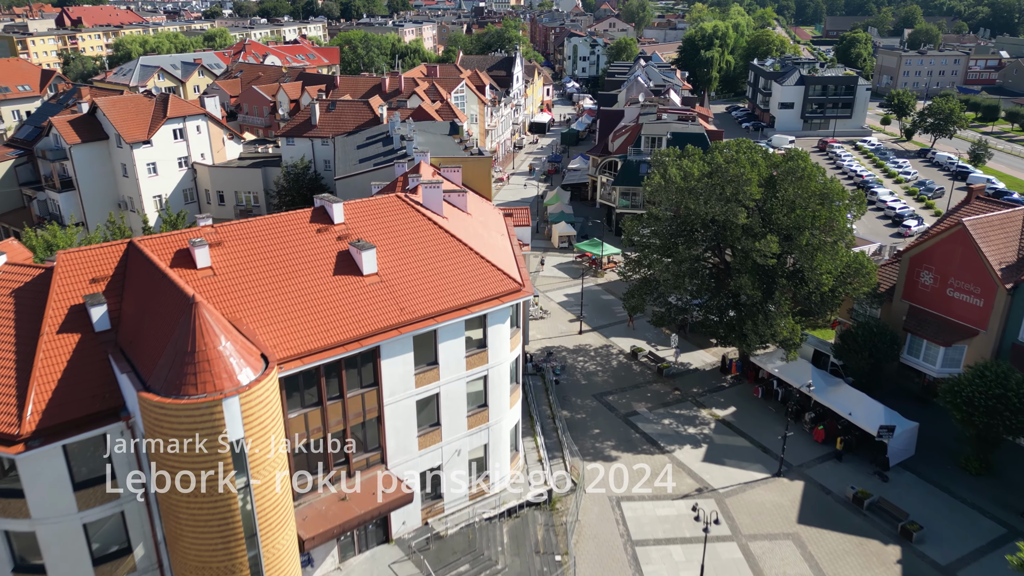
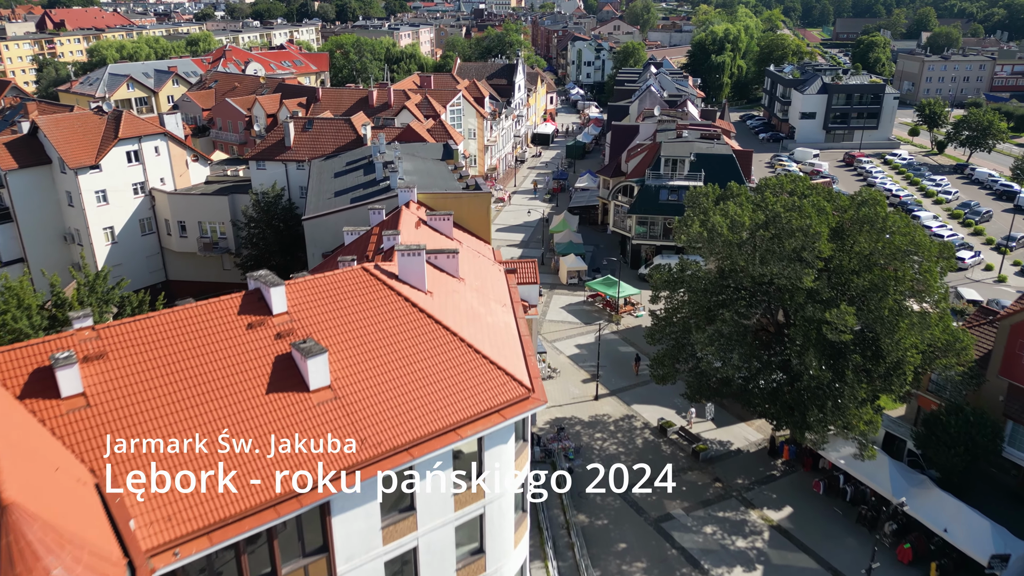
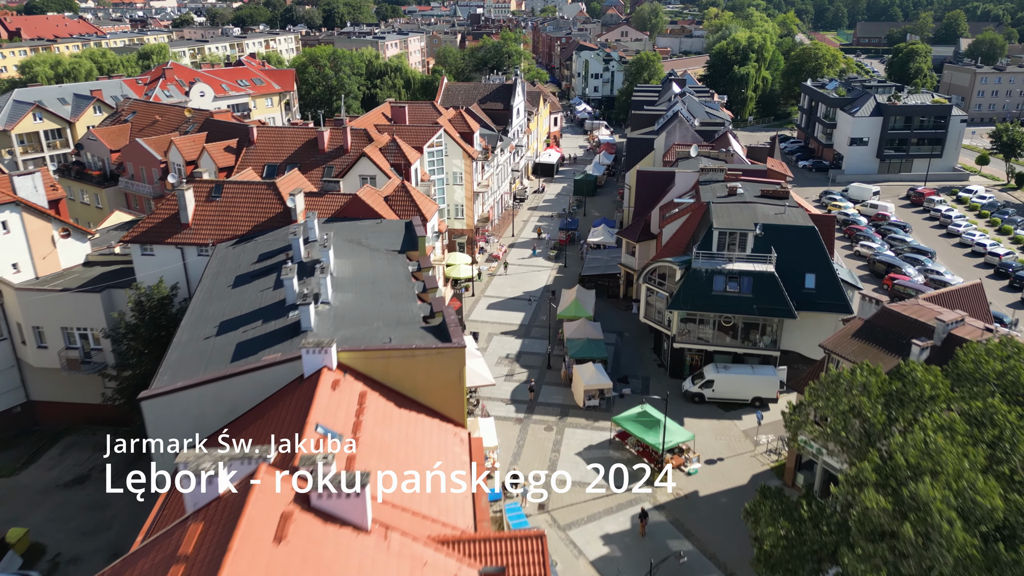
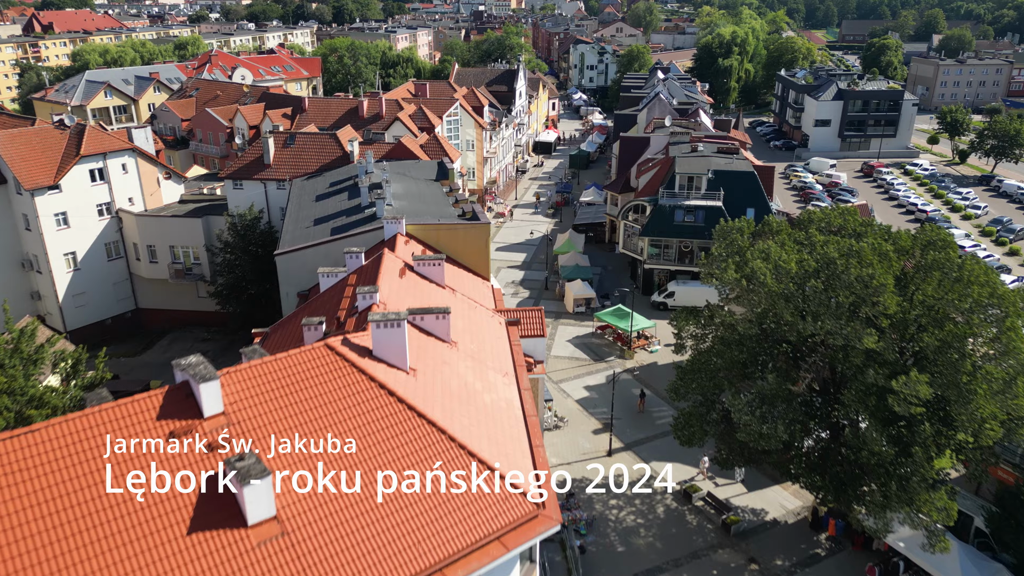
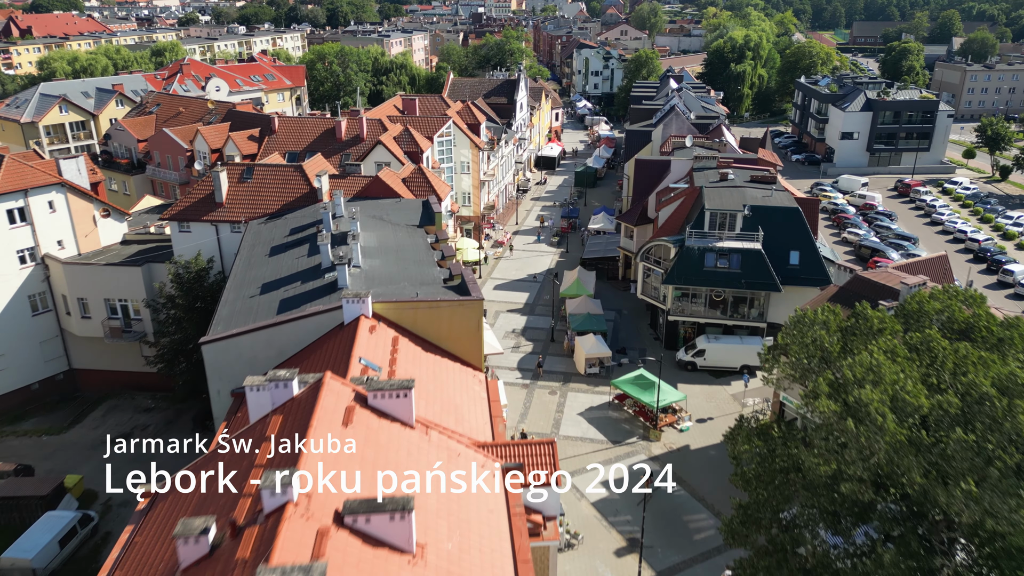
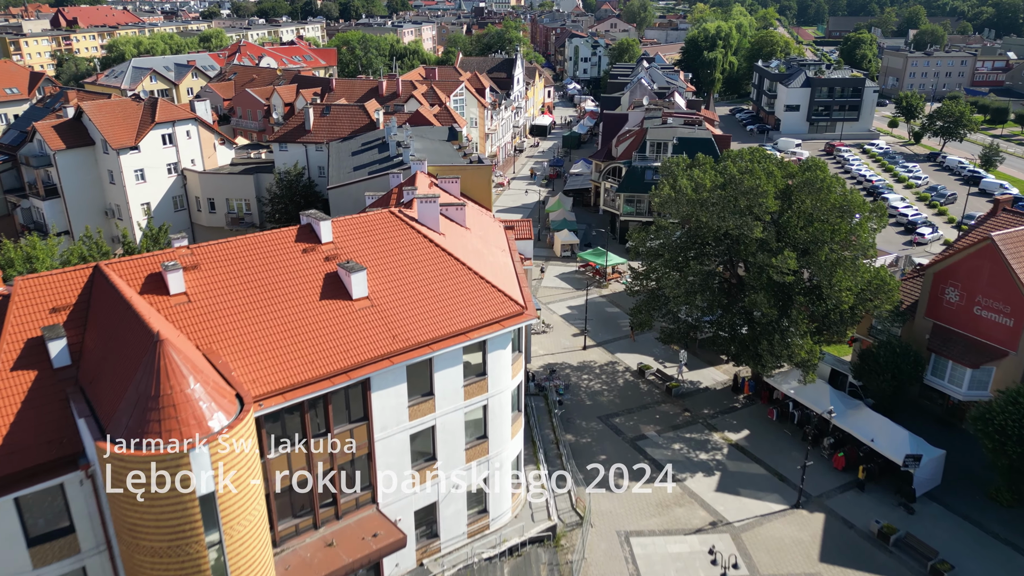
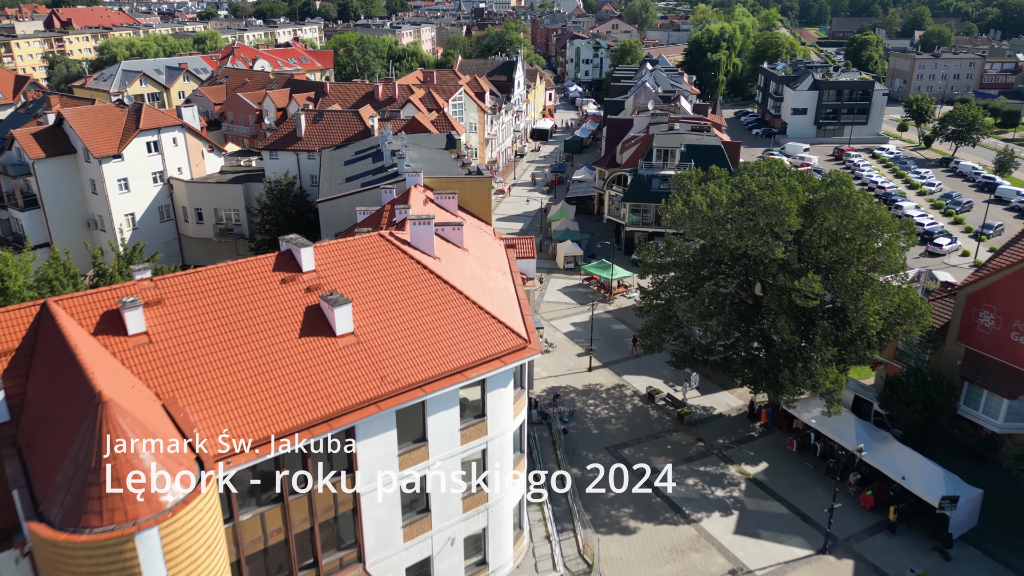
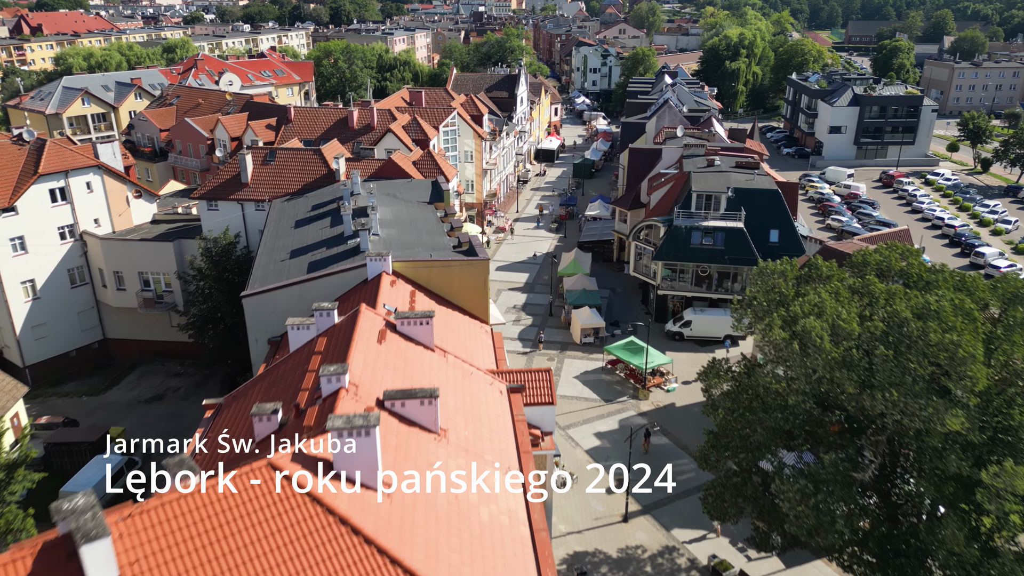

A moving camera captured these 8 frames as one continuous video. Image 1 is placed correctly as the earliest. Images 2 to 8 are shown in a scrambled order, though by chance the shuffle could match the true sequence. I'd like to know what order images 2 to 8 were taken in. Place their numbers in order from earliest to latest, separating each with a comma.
6, 7, 2, 4, 8, 5, 3
